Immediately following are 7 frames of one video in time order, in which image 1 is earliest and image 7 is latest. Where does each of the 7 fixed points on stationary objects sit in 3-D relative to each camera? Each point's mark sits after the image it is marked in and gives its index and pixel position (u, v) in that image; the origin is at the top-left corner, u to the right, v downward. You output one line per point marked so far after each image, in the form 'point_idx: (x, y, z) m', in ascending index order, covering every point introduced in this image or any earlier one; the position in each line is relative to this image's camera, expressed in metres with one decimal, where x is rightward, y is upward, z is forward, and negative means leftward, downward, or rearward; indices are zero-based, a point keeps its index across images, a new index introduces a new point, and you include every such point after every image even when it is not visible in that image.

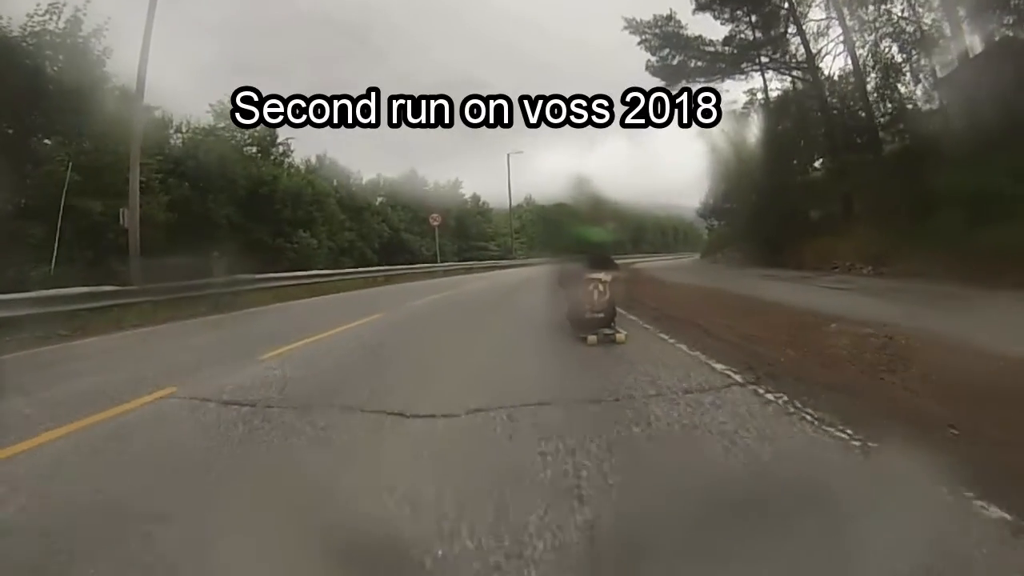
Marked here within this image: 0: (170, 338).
0: (-6.2, -0.9, +15.7) m
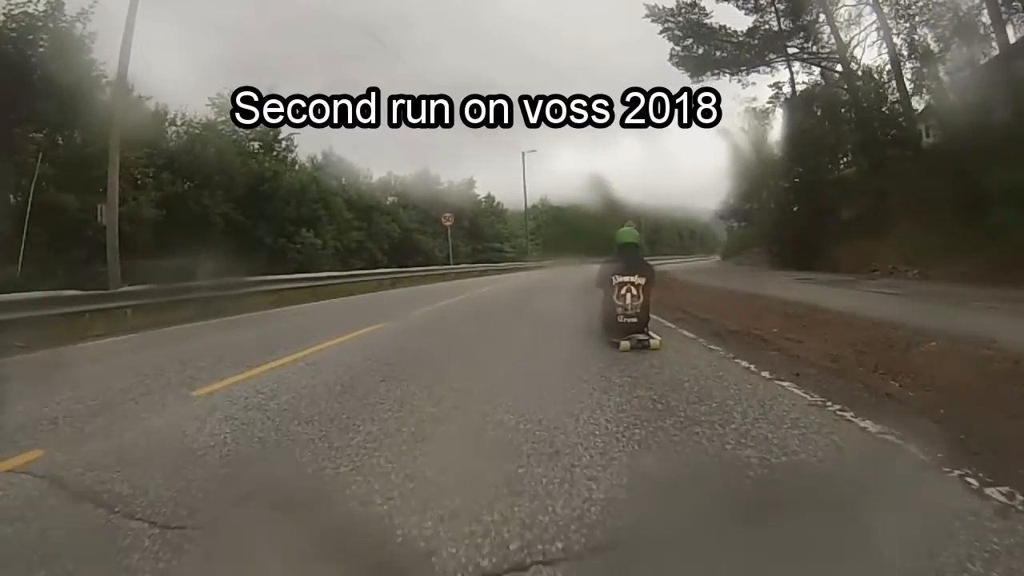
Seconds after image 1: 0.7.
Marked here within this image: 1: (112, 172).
0: (-5.9, -0.9, +14.4) m
1: (-5.8, +1.7, +12.6) m
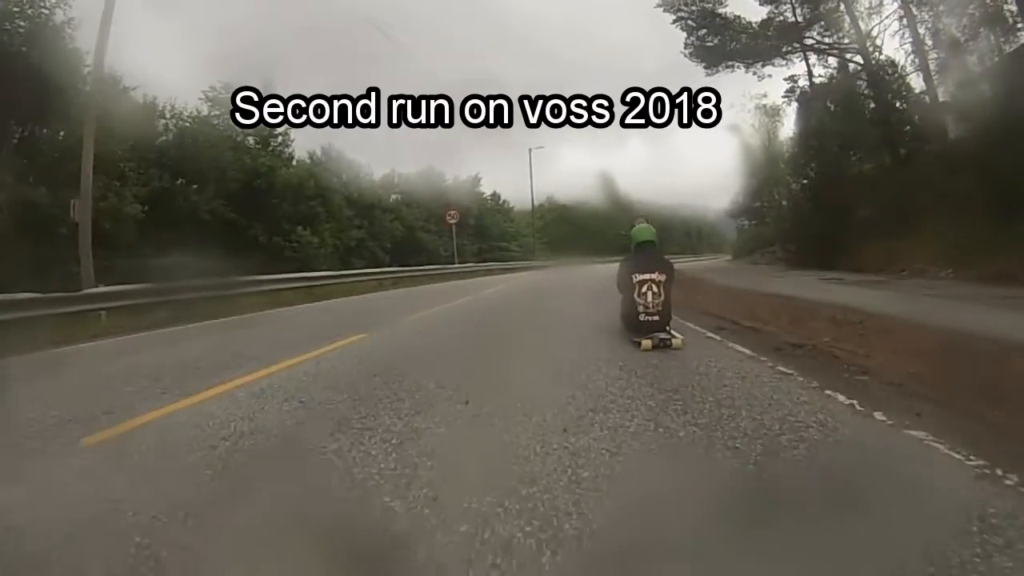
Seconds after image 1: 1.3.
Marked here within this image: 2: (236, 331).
0: (-5.8, -0.9, +13.5) m
1: (-5.7, +1.6, +11.7) m
2: (-5.0, -0.8, +16.3) m
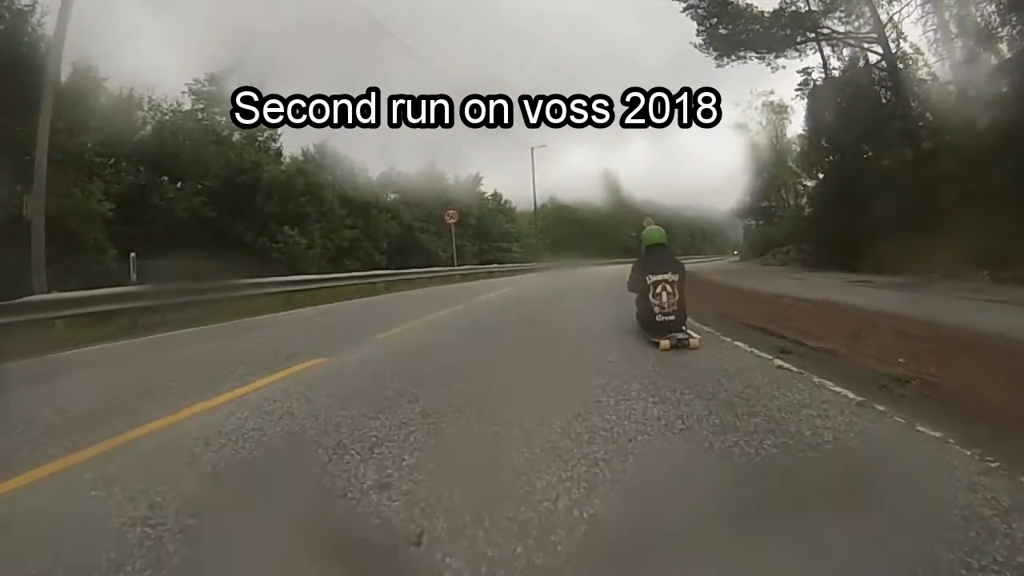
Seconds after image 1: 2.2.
0: (-5.8, -1.0, +12.4) m
1: (-5.6, +1.6, +10.6) m
2: (-5.0, -0.9, +15.2) m
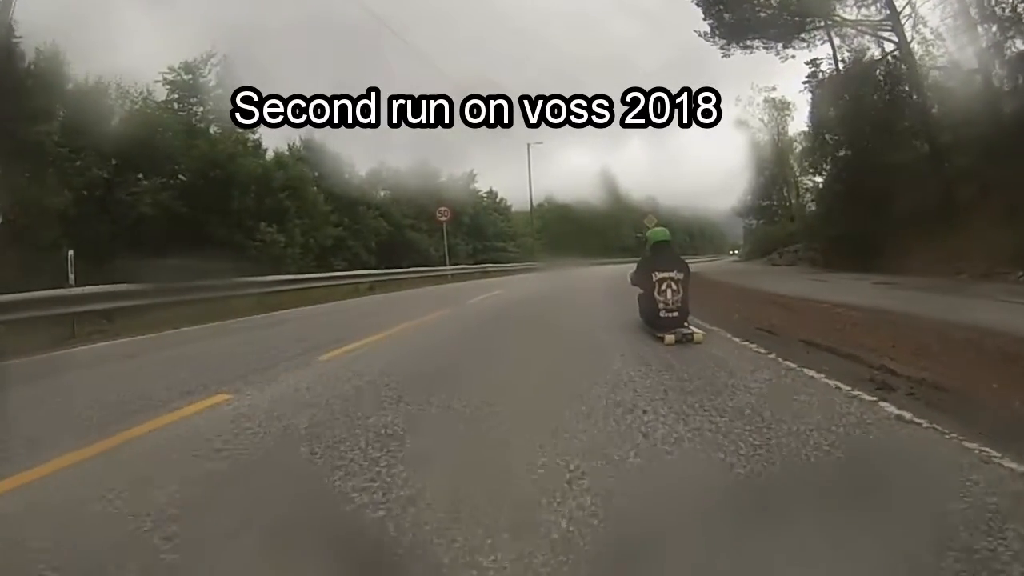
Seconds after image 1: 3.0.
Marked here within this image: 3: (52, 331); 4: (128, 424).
0: (-5.9, -1.0, +11.2) m
1: (-5.7, +1.5, +9.4) m
2: (-5.1, -0.9, +14.0) m
3: (-7.7, -0.6, +15.0) m
4: (-3.7, -1.2, +8.3) m
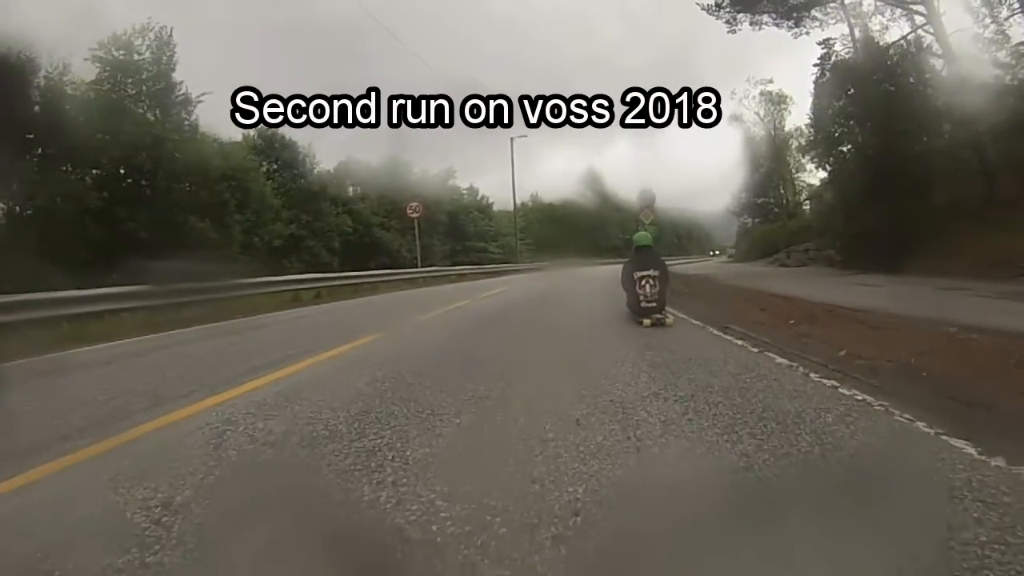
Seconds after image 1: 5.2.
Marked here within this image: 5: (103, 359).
0: (-6.1, -1.2, +8.7) m
1: (-6.0, +1.4, +6.9) m
2: (-5.4, -1.0, +11.5) m
3: (-8.0, -0.8, +12.5) m
4: (-3.9, -1.3, +5.8) m
5: (-5.2, -1.0, +11.0) m
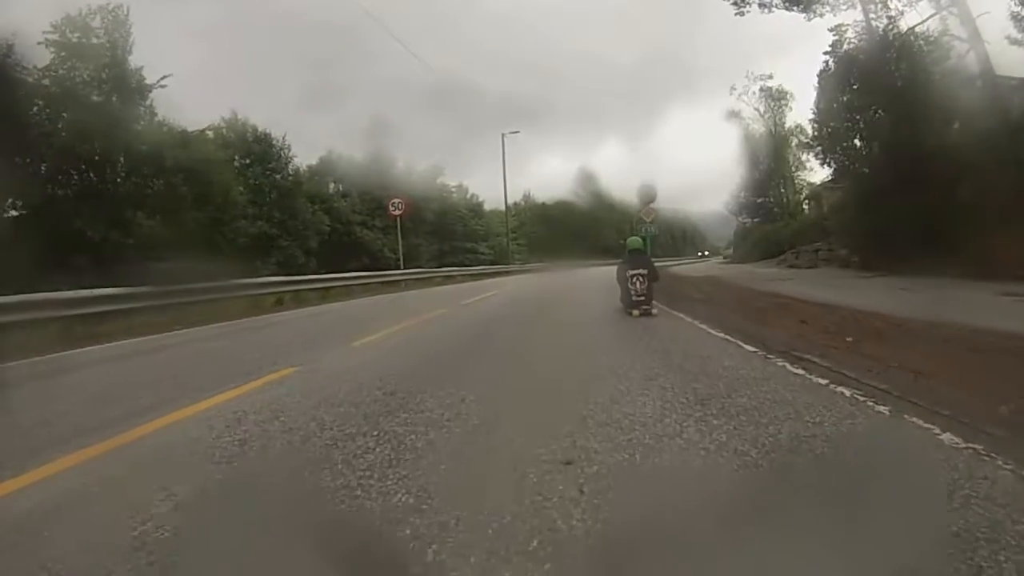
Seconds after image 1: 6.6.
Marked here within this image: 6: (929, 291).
0: (-6.3, -1.2, +7.3) m
1: (-6.1, +1.4, +5.5) m
2: (-5.6, -1.1, +10.1) m
3: (-8.2, -0.8, +11.0) m
4: (-4.0, -1.4, +4.4) m
5: (-5.4, -1.1, +9.6) m
6: (+7.5, 0.0, +15.1) m
